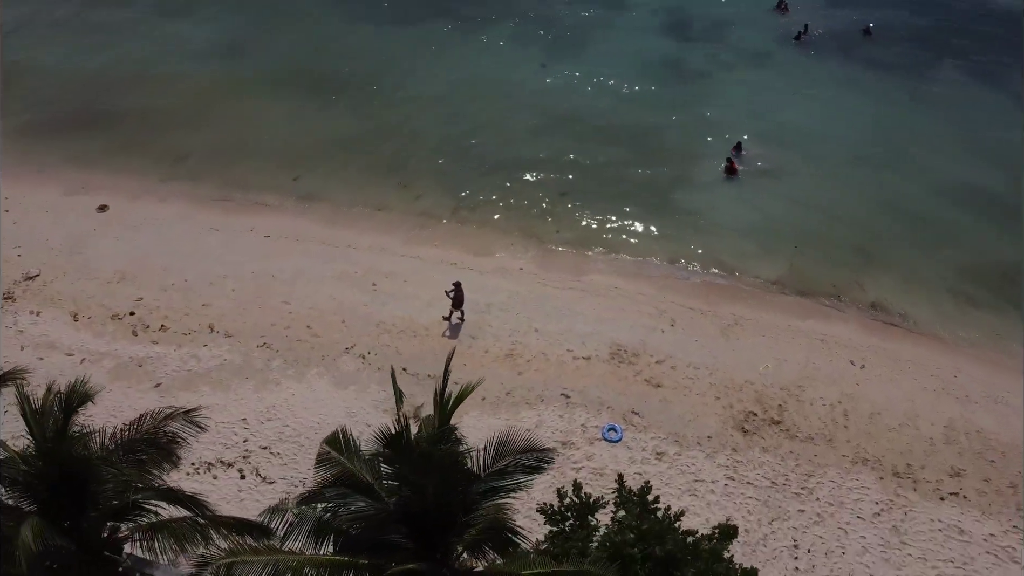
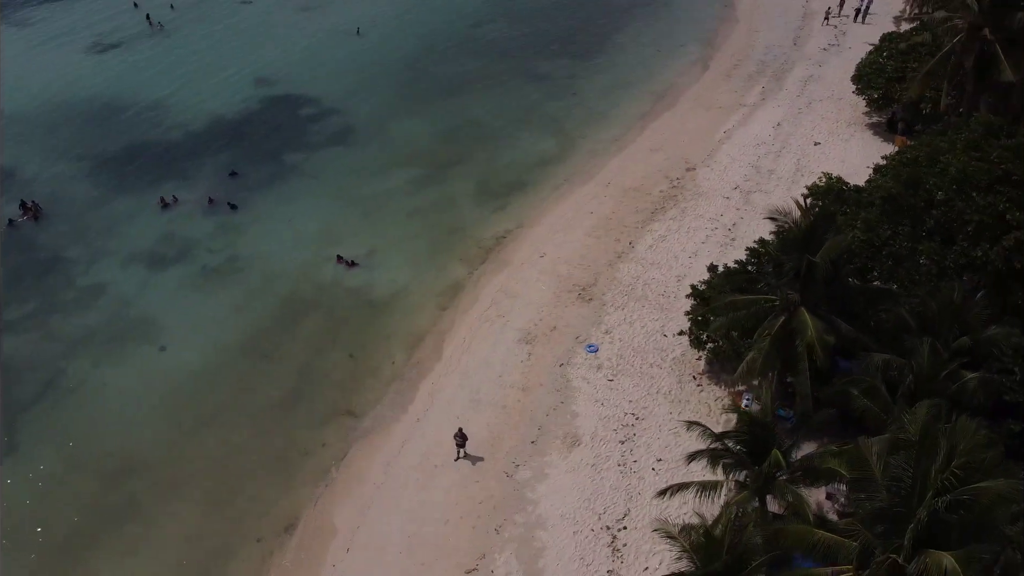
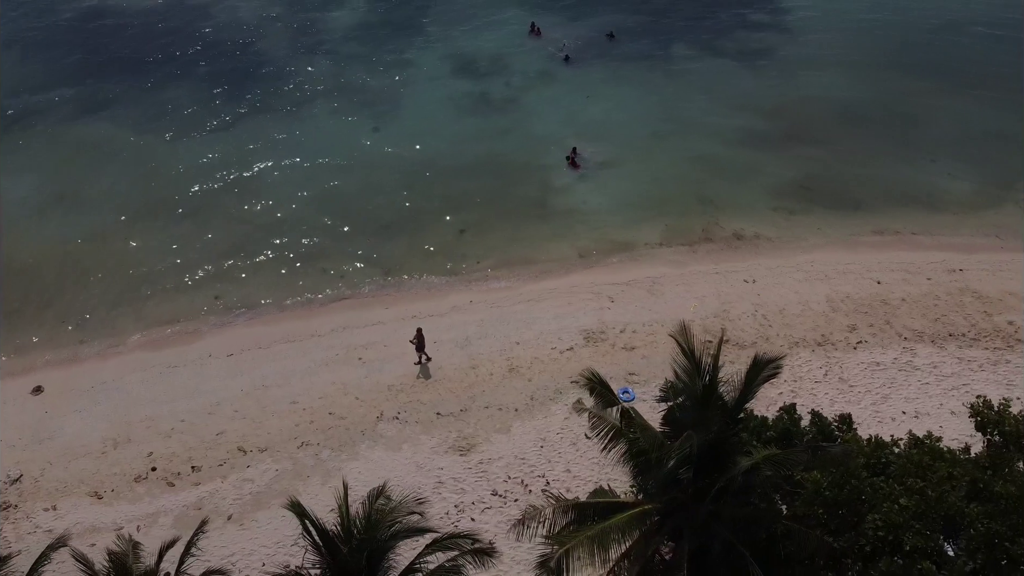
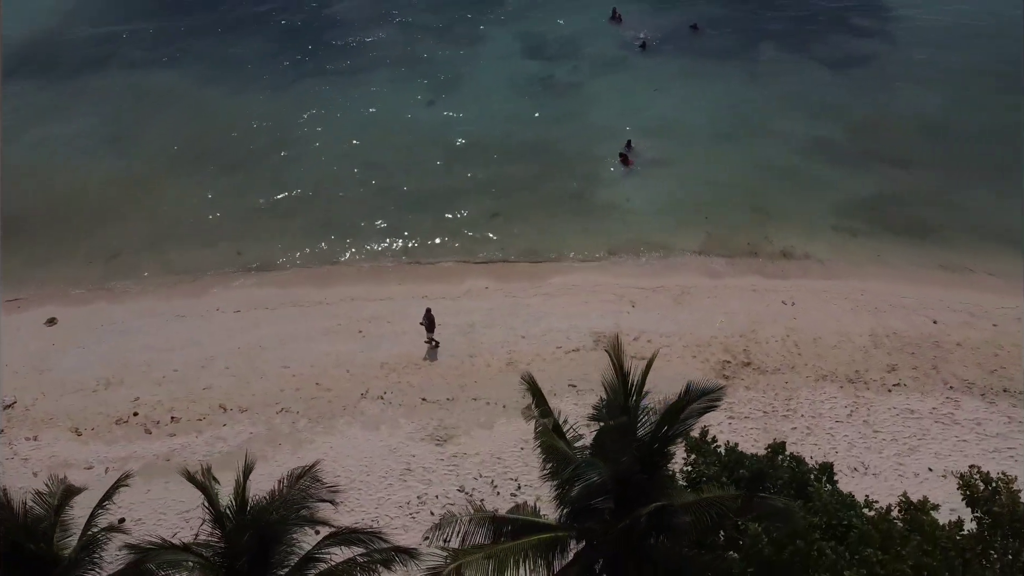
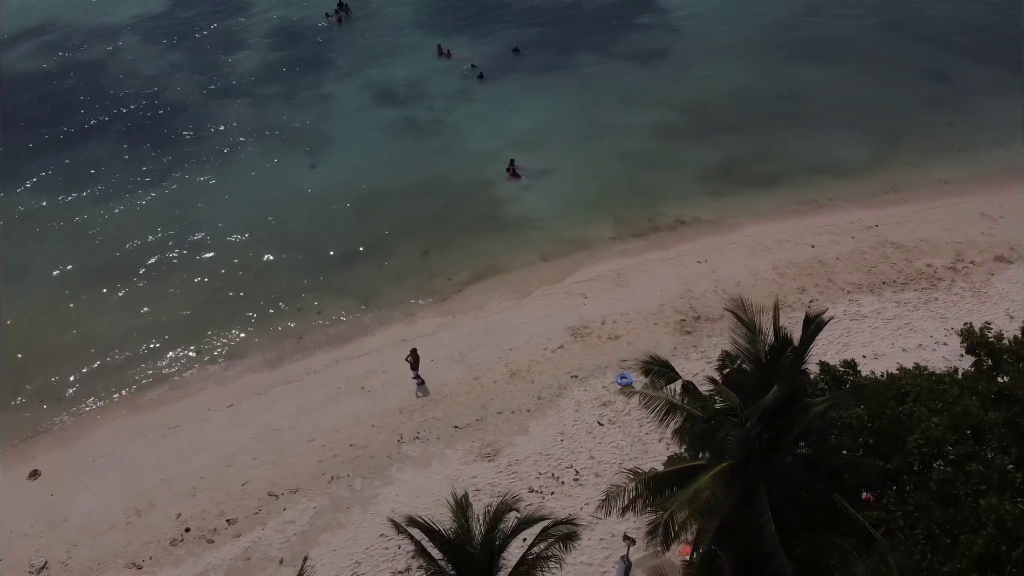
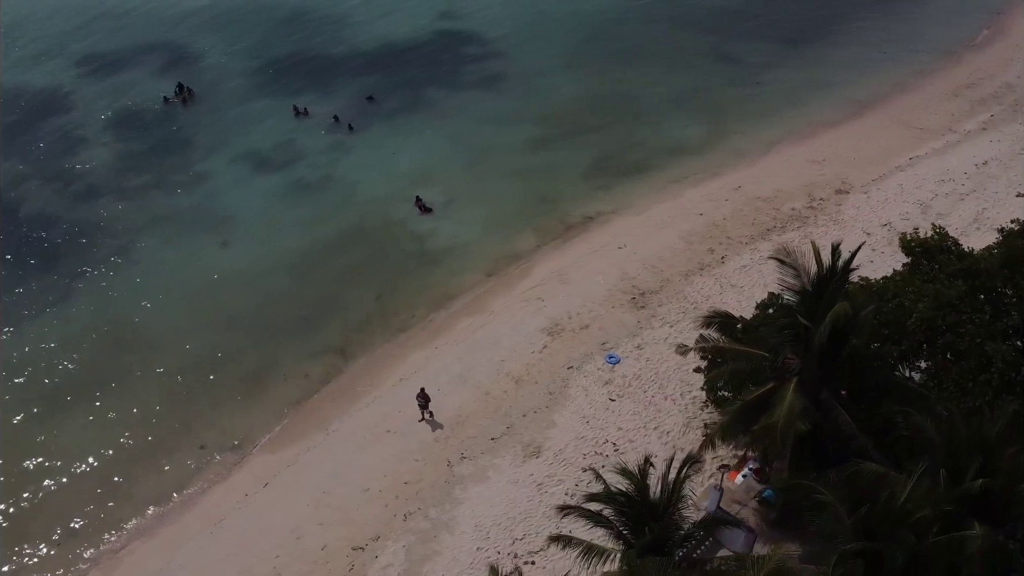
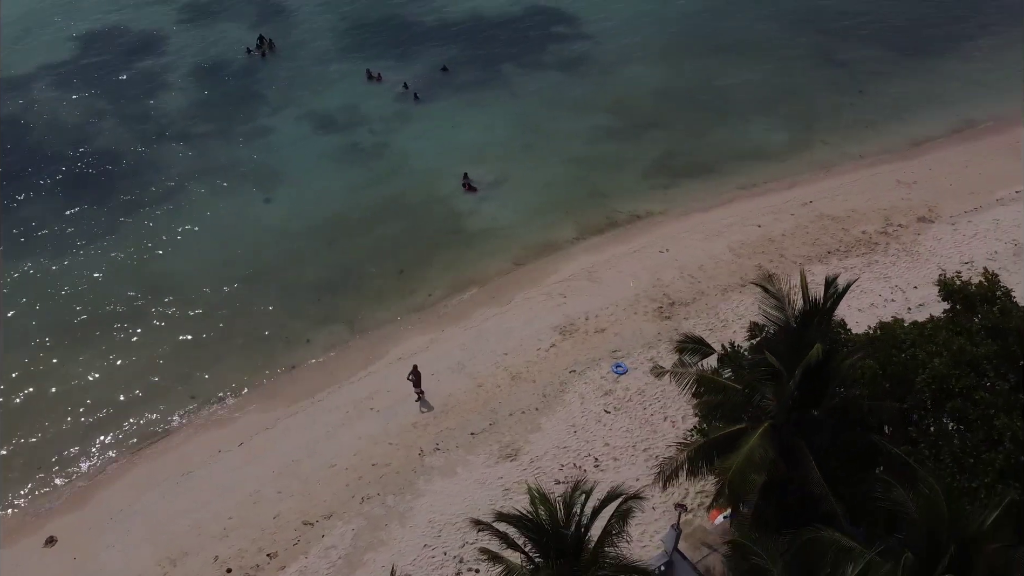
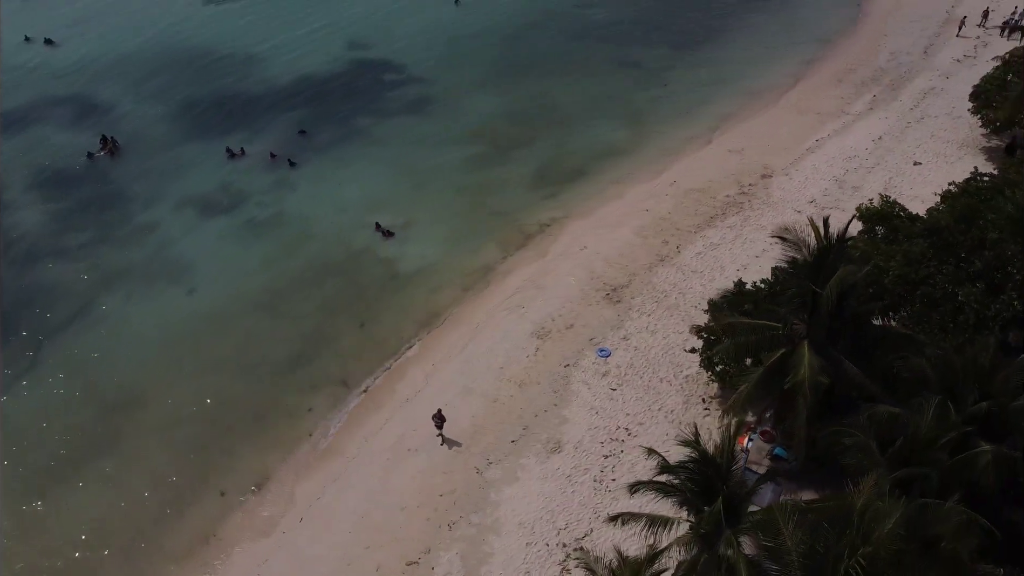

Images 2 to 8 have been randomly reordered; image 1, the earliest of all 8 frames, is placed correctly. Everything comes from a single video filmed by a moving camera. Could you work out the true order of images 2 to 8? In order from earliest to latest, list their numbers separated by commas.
4, 3, 5, 7, 6, 8, 2
